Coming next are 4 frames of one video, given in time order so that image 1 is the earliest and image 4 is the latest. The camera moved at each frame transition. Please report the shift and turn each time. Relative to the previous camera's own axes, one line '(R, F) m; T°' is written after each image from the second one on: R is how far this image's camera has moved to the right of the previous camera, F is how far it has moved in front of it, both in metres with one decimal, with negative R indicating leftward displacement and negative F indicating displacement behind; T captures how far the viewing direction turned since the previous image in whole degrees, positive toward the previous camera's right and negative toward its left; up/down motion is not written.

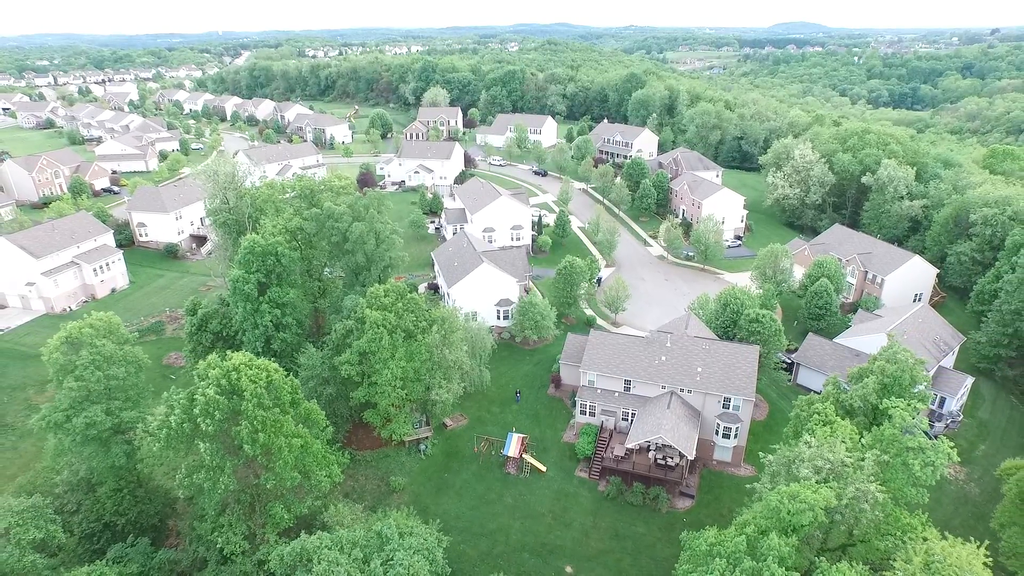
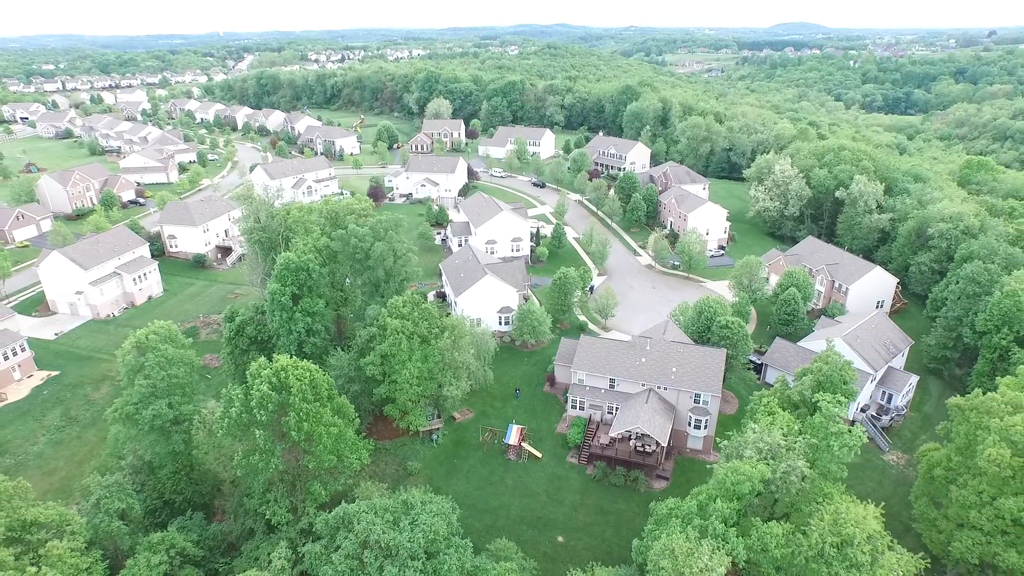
(0.0, -4.9) m; 0°
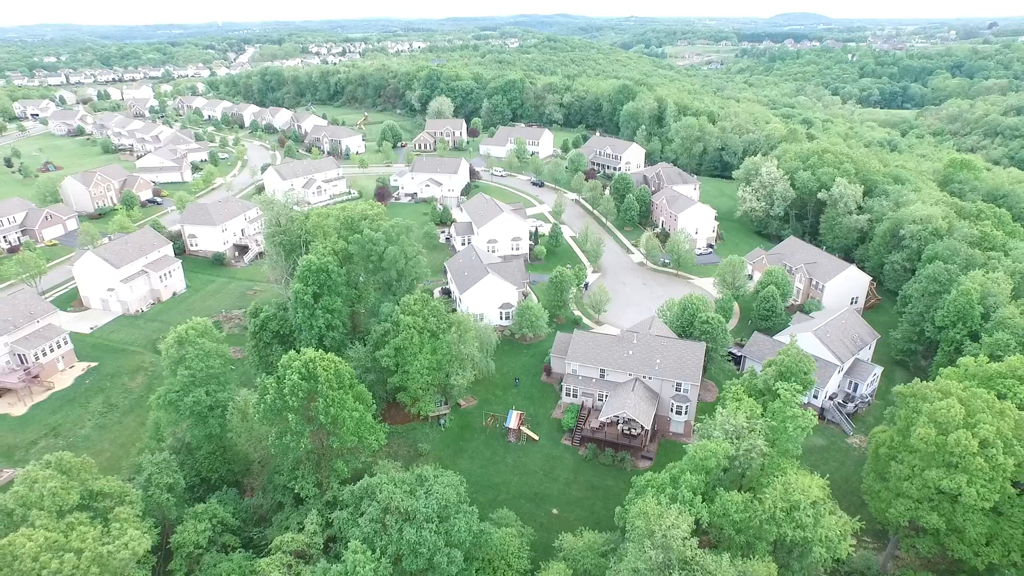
(0.0, -3.9) m; 0°
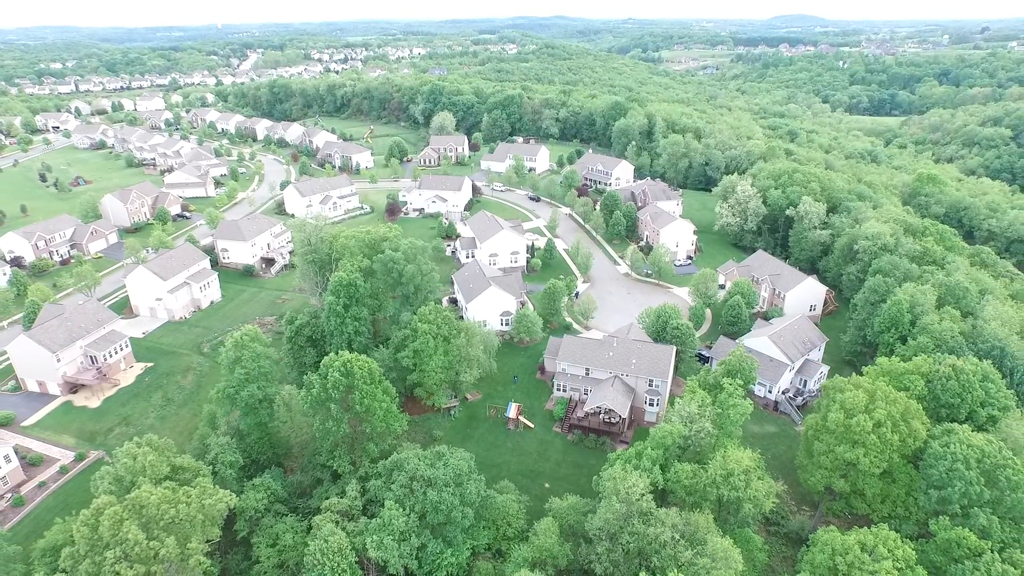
(0.0, -7.5) m; 0°
